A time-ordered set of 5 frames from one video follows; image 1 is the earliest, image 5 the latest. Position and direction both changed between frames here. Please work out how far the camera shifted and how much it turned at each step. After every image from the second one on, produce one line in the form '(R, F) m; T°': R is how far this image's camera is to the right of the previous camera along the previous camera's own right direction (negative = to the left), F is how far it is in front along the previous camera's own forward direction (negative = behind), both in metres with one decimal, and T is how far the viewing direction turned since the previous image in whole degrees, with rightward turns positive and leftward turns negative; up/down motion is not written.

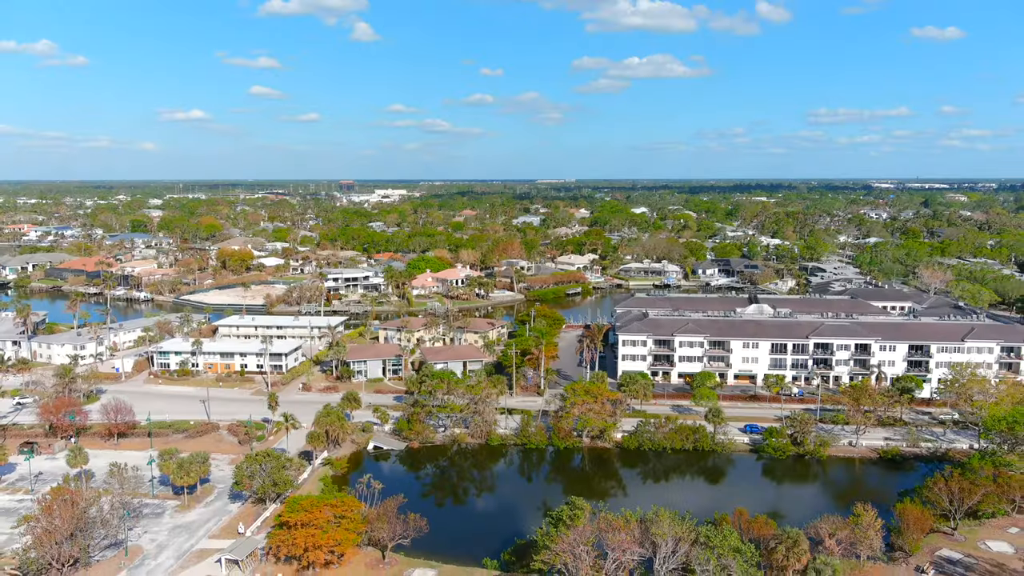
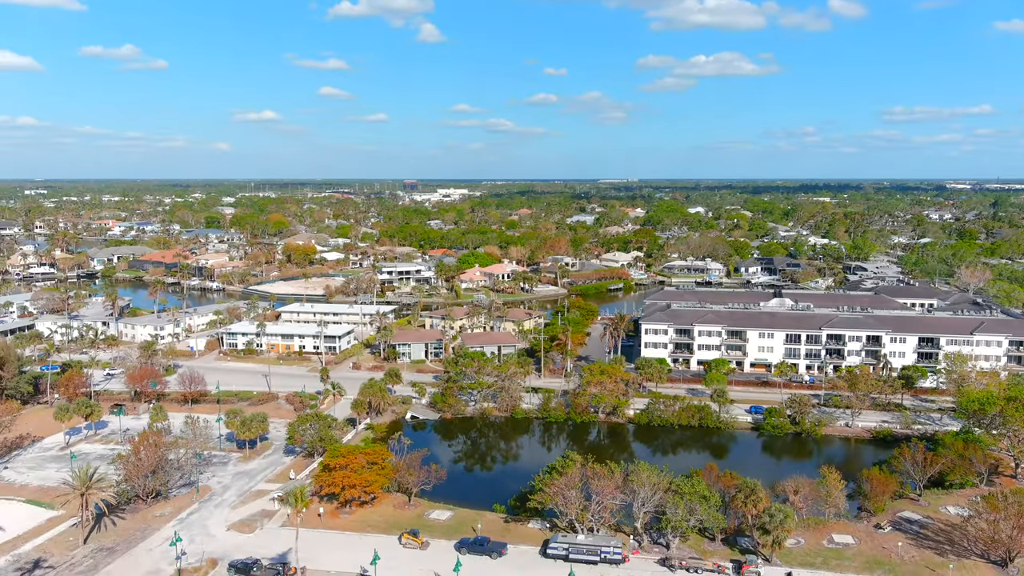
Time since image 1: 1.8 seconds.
(+1.6, -3.2) m; -5°
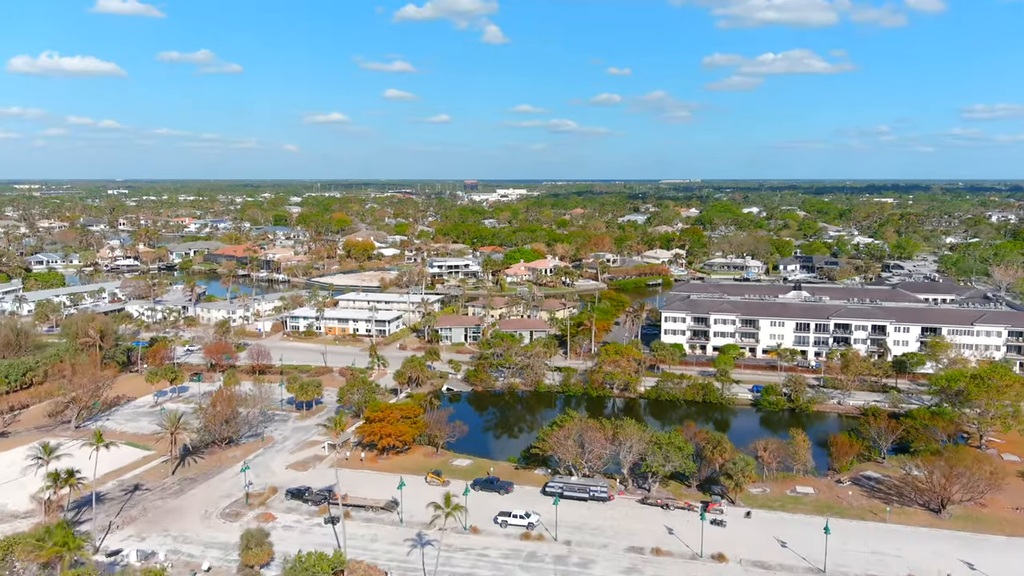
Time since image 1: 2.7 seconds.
(+1.6, -4.0) m; -4°
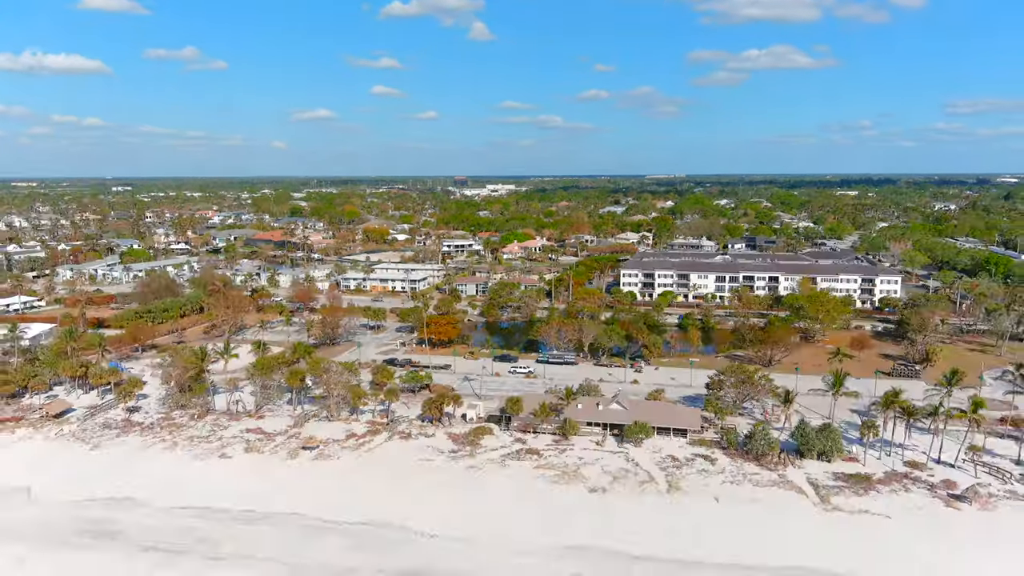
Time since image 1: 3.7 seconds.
(-0.9, -15.8) m; +1°
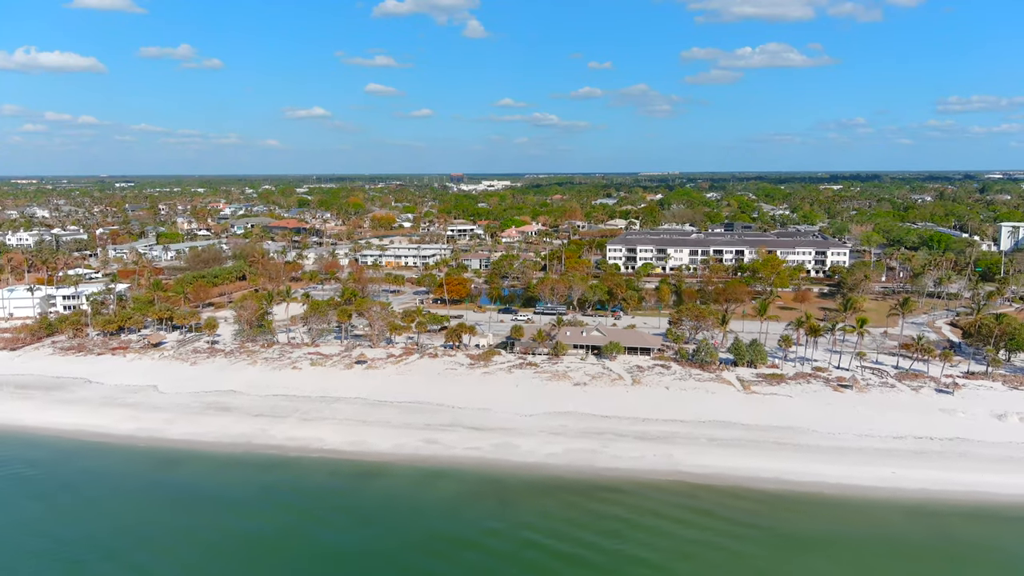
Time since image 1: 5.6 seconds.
(-0.4, -8.2) m; 0°
